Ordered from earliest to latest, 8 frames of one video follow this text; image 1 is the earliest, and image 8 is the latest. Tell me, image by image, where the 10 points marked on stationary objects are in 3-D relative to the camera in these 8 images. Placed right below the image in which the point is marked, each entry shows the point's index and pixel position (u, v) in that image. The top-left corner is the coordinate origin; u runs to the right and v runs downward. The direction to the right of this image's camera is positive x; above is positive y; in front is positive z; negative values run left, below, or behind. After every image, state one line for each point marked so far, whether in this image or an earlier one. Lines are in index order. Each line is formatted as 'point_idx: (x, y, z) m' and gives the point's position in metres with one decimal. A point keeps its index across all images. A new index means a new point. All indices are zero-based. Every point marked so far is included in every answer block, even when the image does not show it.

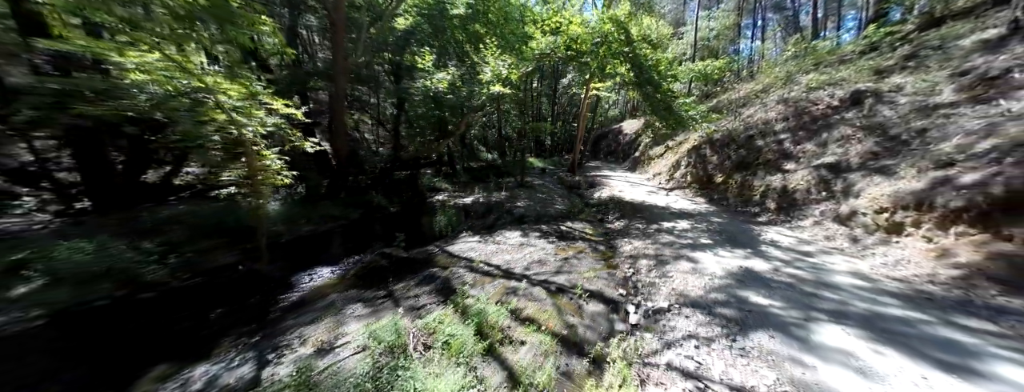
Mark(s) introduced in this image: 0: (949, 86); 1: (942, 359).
0: (+10.1, +2.5, +5.6) m
1: (+4.1, -1.5, +2.3) m
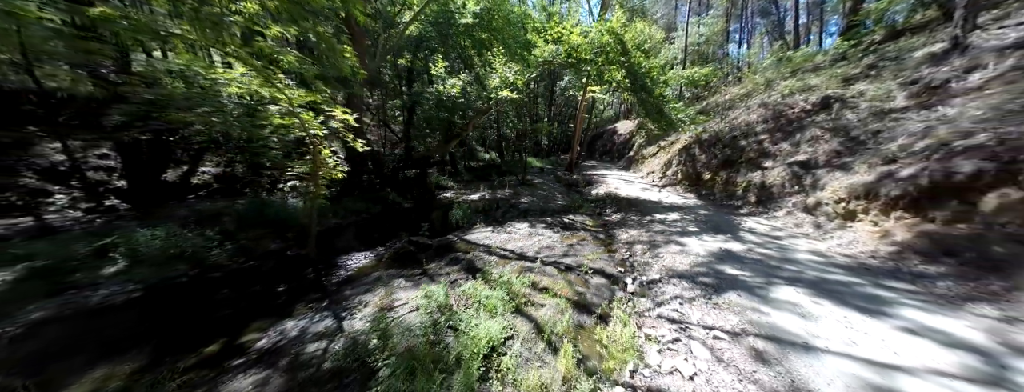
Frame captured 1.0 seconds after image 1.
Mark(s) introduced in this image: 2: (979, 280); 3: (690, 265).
0: (+10.3, +2.7, +6.4) m
1: (+4.4, -1.4, +3.1) m
2: (+6.2, -1.1, +3.2) m
3: (+3.2, -1.2, +4.3) m
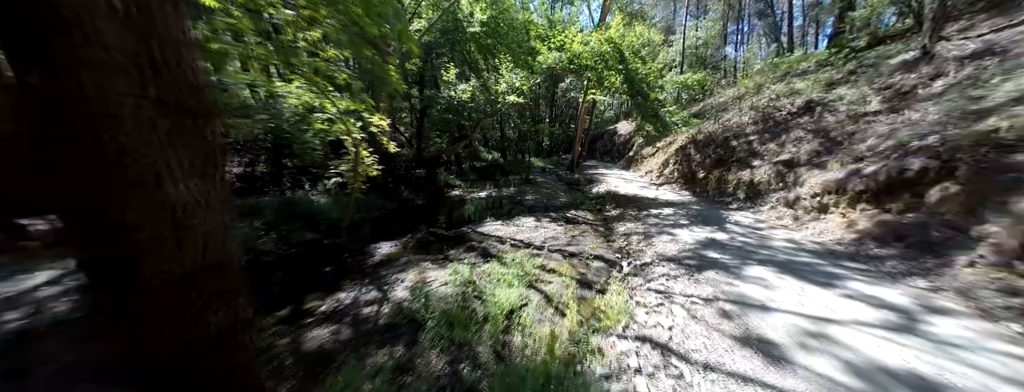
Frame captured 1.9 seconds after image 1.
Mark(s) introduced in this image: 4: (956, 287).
0: (+10.5, +2.9, +7.0) m
1: (+4.6, -1.3, +3.7) m
2: (+6.4, -1.0, +3.8) m
3: (+3.4, -1.1, +5.0) m
4: (+6.0, -1.2, +3.3) m
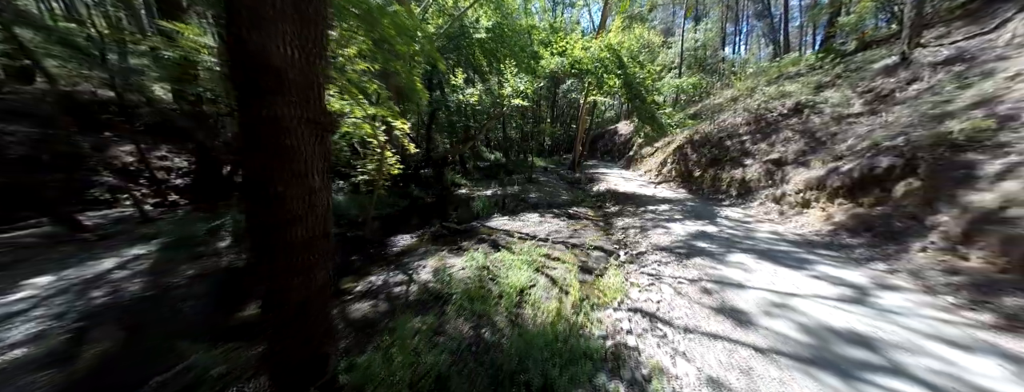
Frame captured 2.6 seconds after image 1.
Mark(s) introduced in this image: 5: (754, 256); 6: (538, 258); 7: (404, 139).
0: (+10.7, +3.0, +7.5) m
1: (+4.8, -1.2, +4.2) m
2: (+6.6, -0.9, +4.3) m
3: (+3.6, -1.0, +5.5) m
4: (+6.2, -1.1, +3.8) m
5: (+4.5, -1.1, +4.5) m
6: (+0.5, -1.2, +4.8) m
7: (-3.4, +1.8, +7.6) m
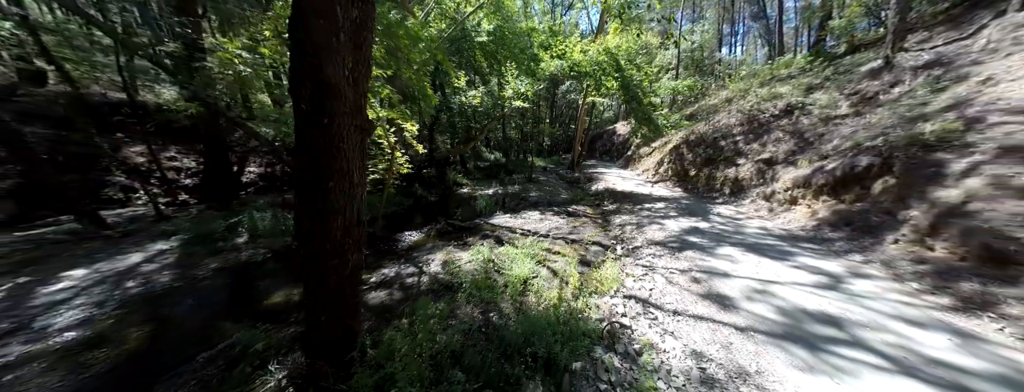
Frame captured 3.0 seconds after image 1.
0: (+10.7, +3.0, +7.8) m
1: (+4.8, -1.1, +4.5) m
2: (+6.7, -0.8, +4.6) m
3: (+3.6, -1.0, +5.8) m
4: (+6.3, -1.1, +4.1) m
5: (+4.5, -1.1, +4.8) m
6: (+0.6, -1.2, +5.1) m
7: (-3.3, +1.8, +7.9) m
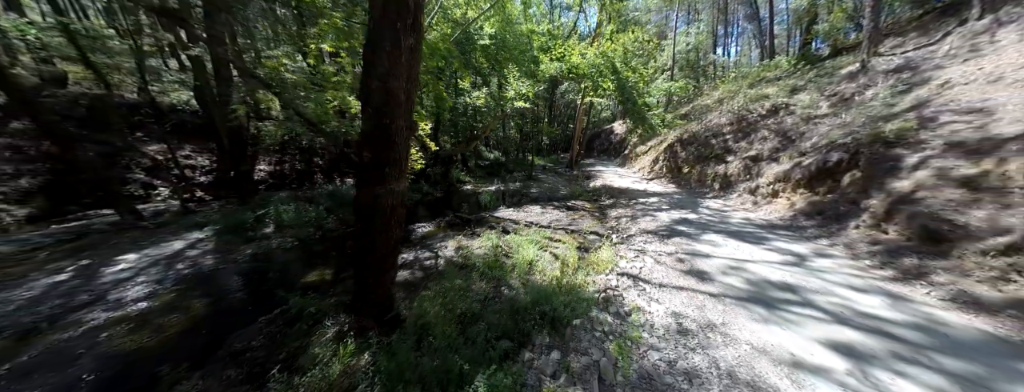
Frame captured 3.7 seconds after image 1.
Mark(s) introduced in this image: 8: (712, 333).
0: (+10.8, +3.2, +8.4) m
1: (+5.0, -0.9, +5.0) m
2: (+6.8, -0.7, +5.2) m
3: (+3.8, -0.8, +6.3) m
4: (+6.4, -0.9, +4.7) m
5: (+4.7, -0.9, +5.3) m
6: (+0.7, -1.0, +5.7) m
7: (-3.2, +2.0, +8.3) m
8: (+2.4, -1.5, +2.6) m
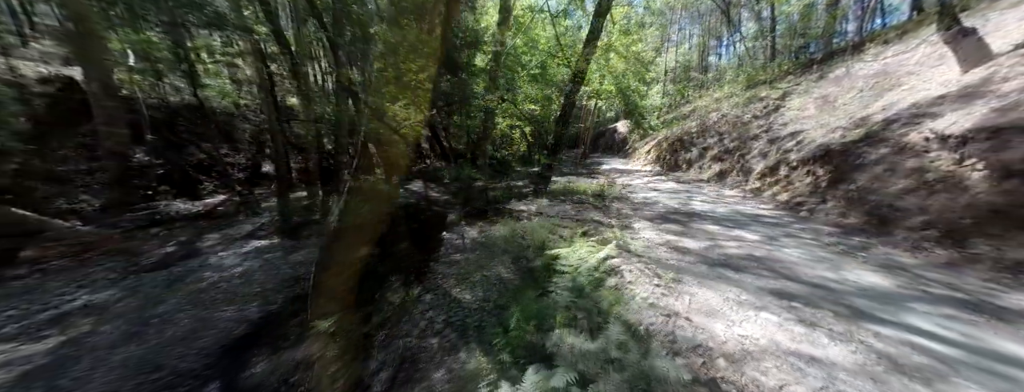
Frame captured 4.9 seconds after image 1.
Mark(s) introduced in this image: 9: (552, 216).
0: (+11.3, +3.4, +9.1) m
1: (+5.3, -0.7, +5.8) m
2: (+7.2, -0.5, +5.9) m
3: (+4.1, -0.6, +7.1) m
4: (+6.8, -0.7, +5.4) m
5: (+5.0, -0.7, +6.1) m
6: (+1.1, -0.8, +6.5) m
7: (-2.8, +2.2, +9.2) m
8: (+2.7, -1.4, +3.4) m
9: (+1.1, -0.7, +7.5) m
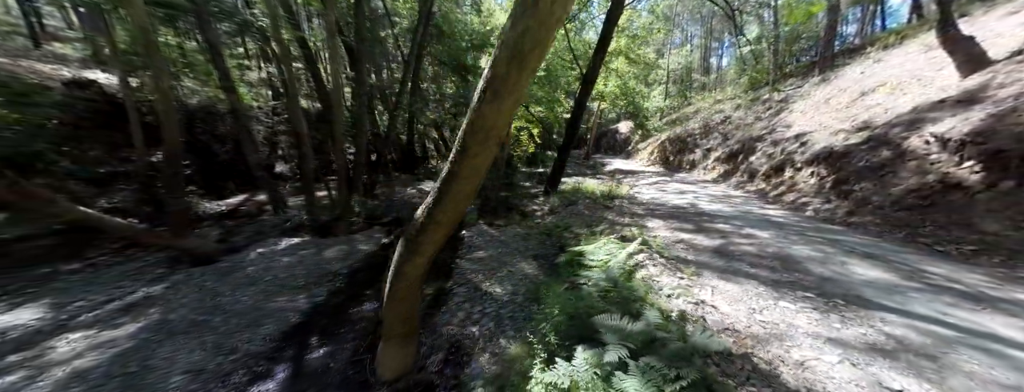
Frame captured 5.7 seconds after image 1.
0: (+11.8, +3.4, +9.4) m
1: (+5.9, -0.7, +6.1) m
2: (+7.7, -0.5, +6.2) m
3: (+4.7, -0.6, +7.4) m
4: (+7.3, -0.7, +5.7) m
5: (+5.6, -0.7, +6.4) m
6: (+1.6, -0.8, +6.8) m
7: (-2.3, +2.2, +9.5) m
8: (+3.3, -1.4, +3.7) m
9: (+1.7, -0.7, +7.8) m
